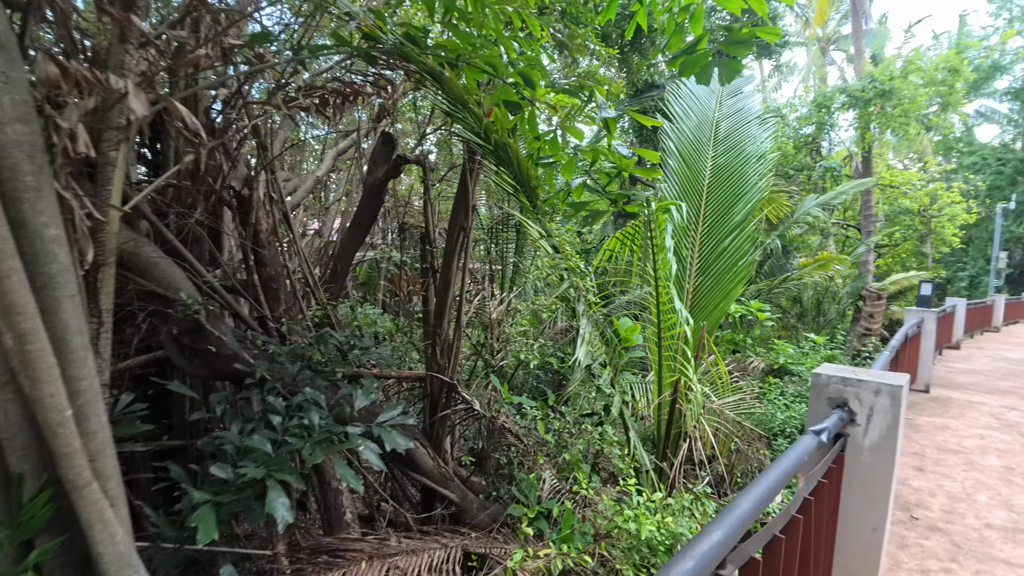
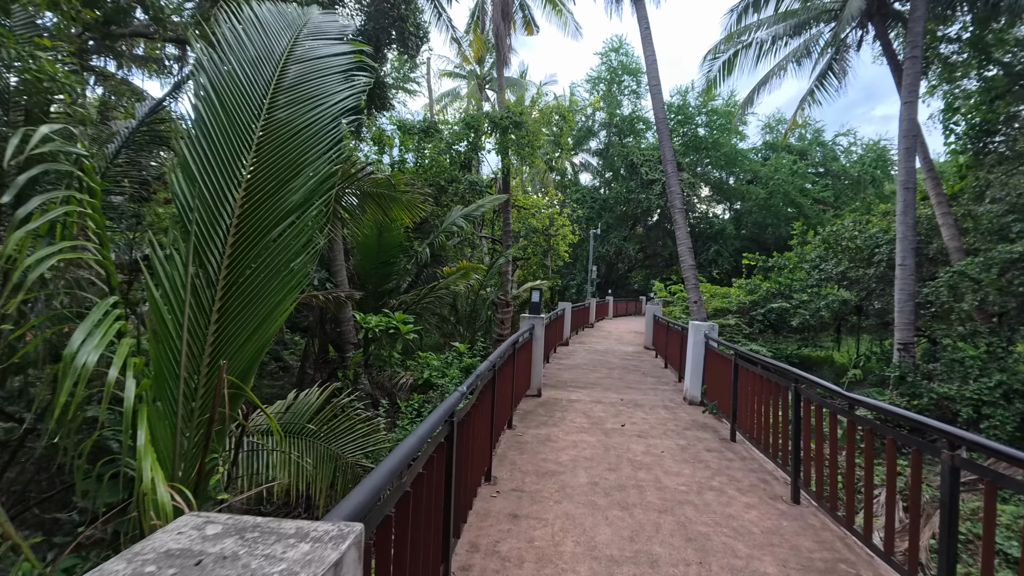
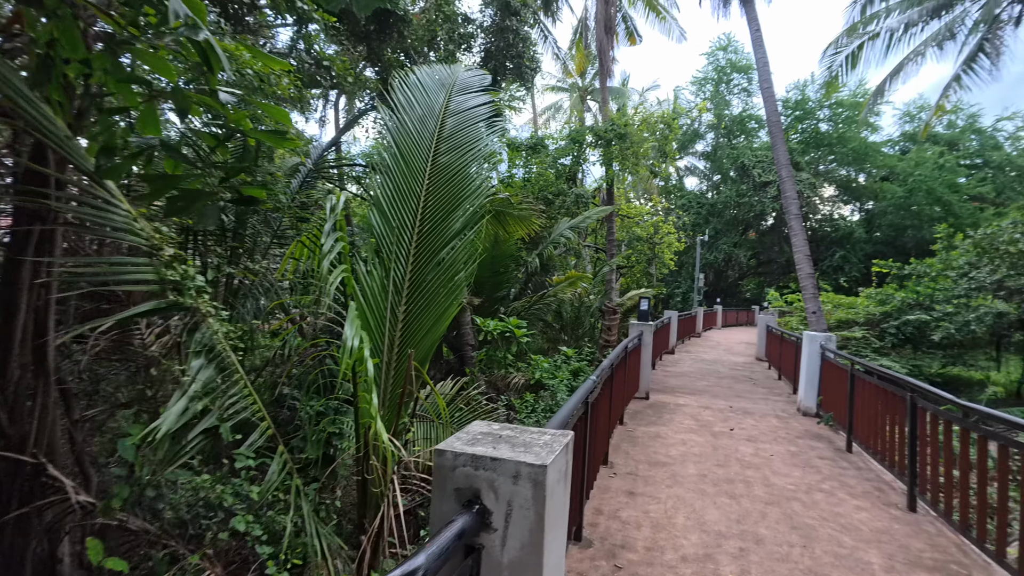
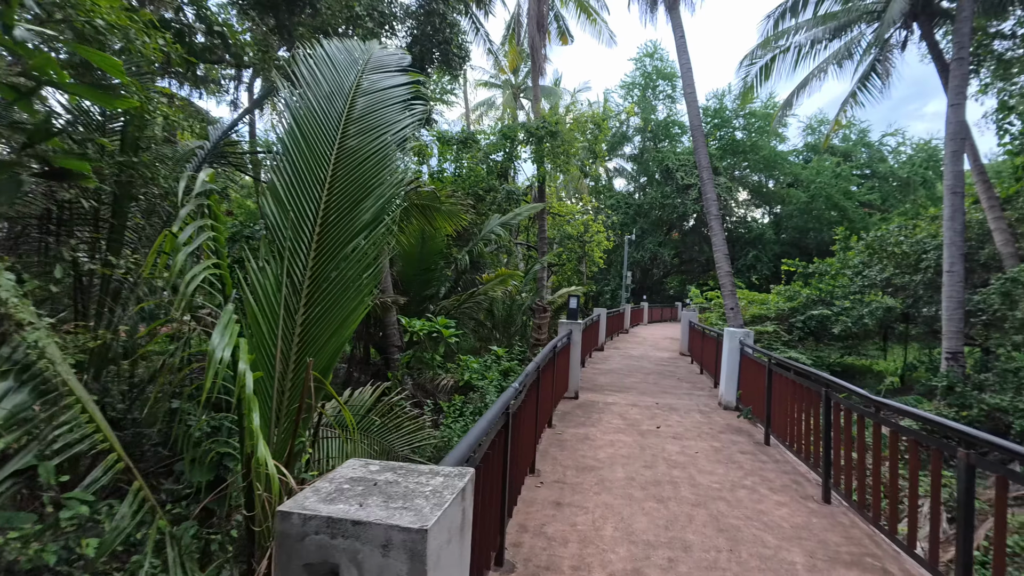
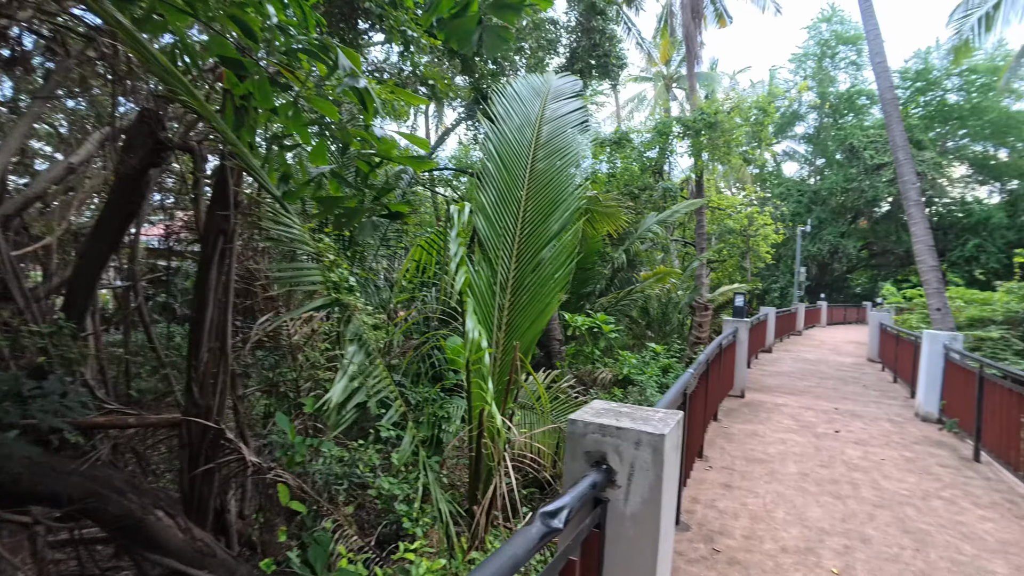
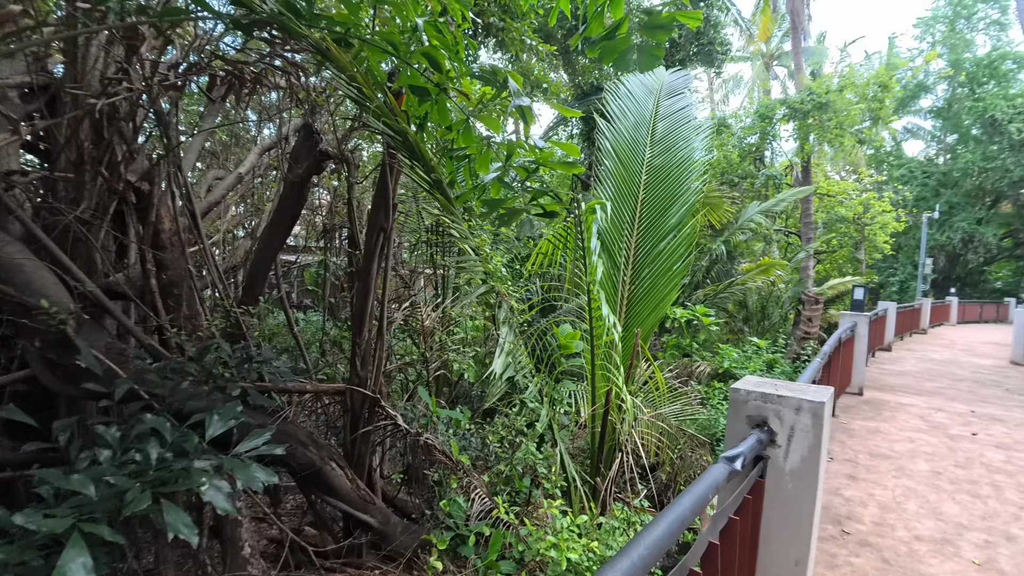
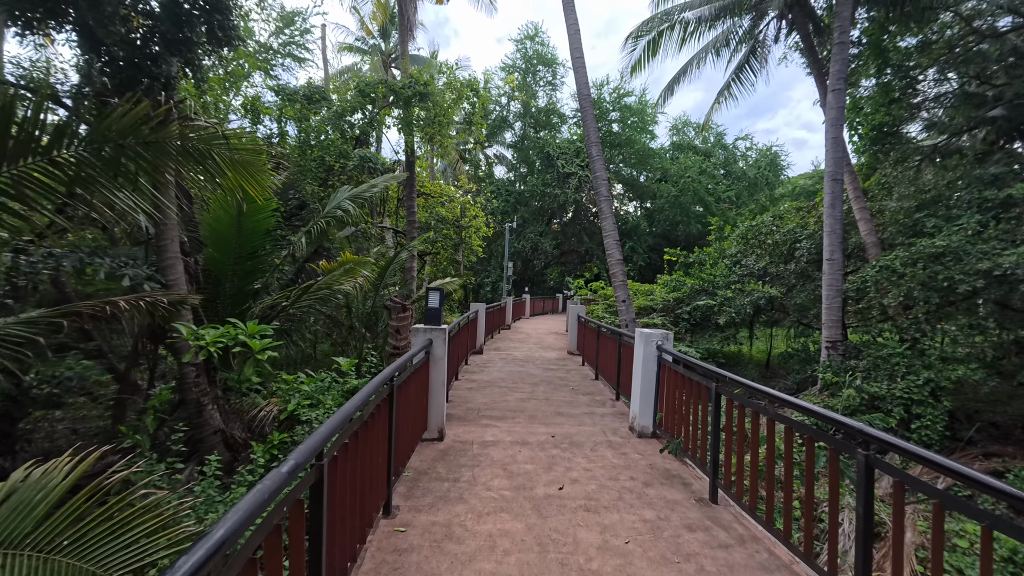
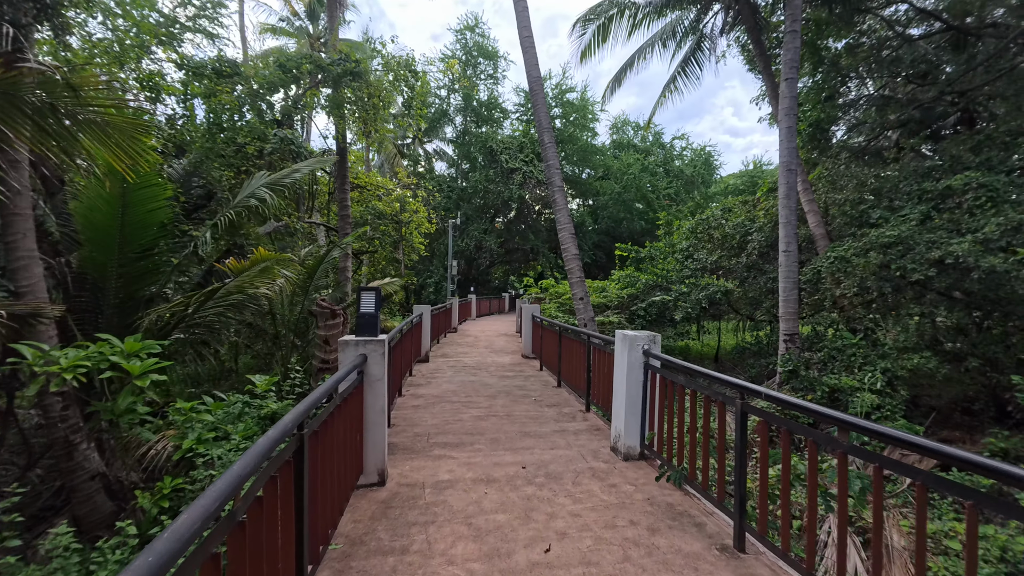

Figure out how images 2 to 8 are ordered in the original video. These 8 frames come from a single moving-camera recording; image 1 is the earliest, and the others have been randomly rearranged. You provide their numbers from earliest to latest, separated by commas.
6, 5, 3, 4, 2, 7, 8
